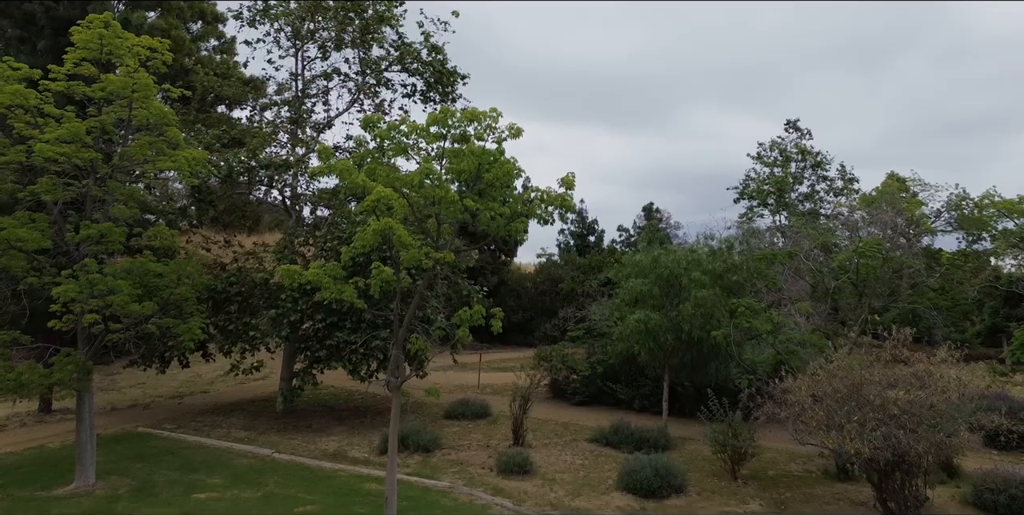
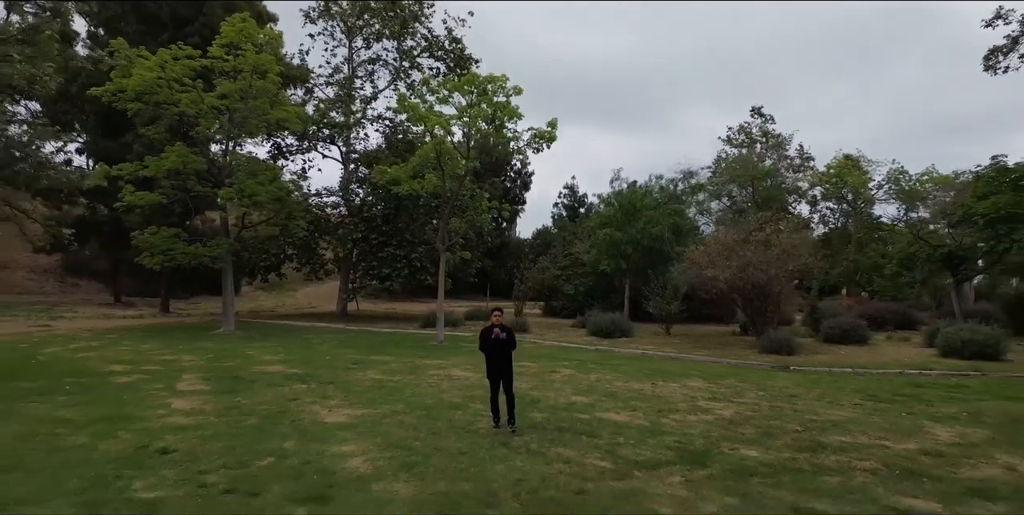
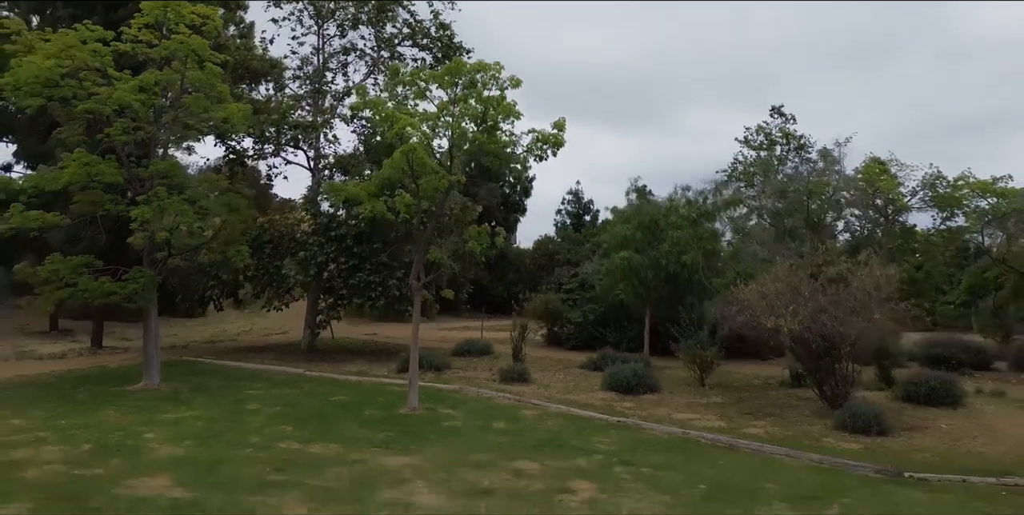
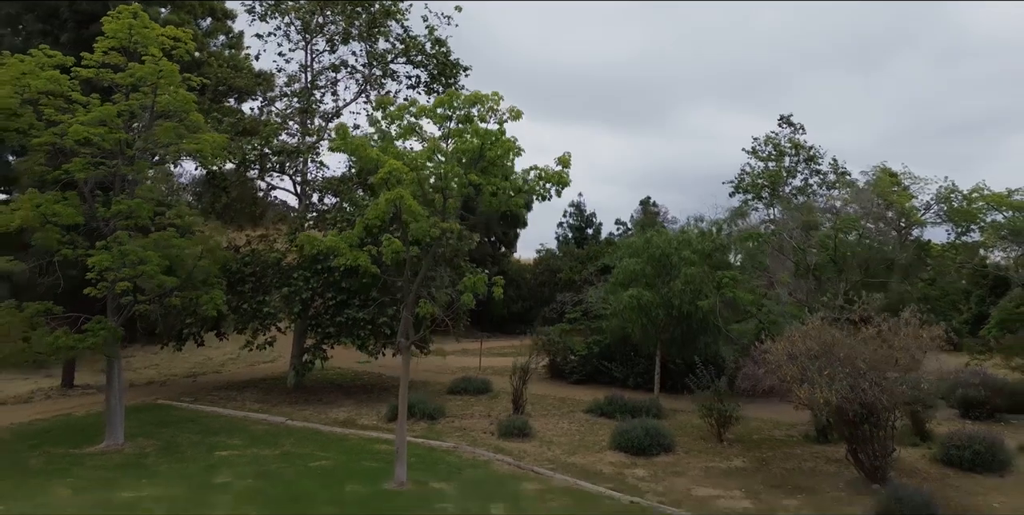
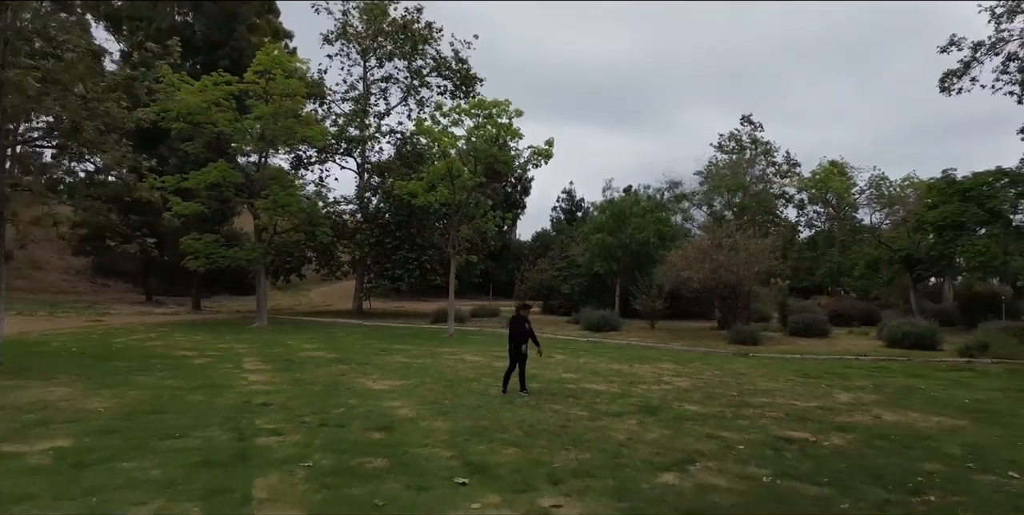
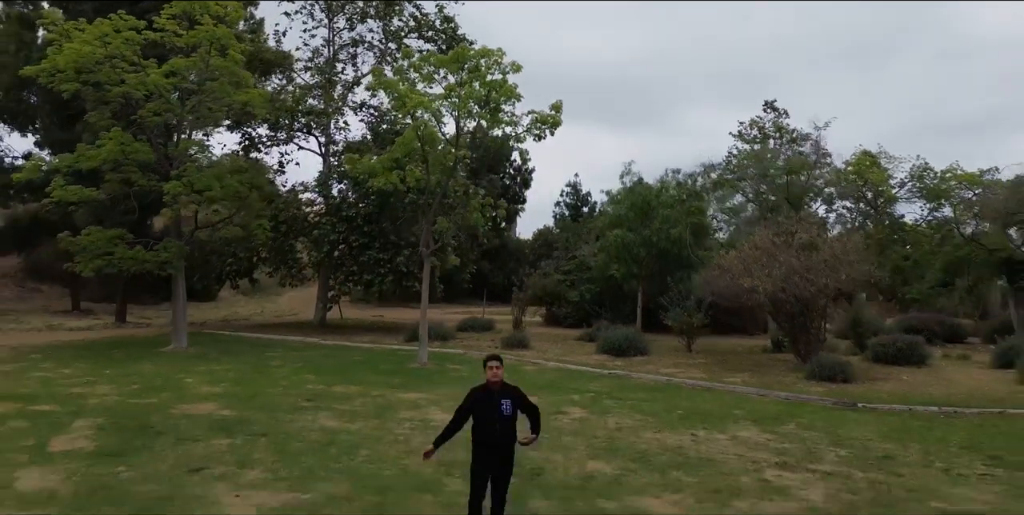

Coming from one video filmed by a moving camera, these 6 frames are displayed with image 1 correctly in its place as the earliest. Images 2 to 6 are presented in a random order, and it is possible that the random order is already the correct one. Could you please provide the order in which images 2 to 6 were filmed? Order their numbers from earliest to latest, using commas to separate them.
4, 3, 6, 2, 5
